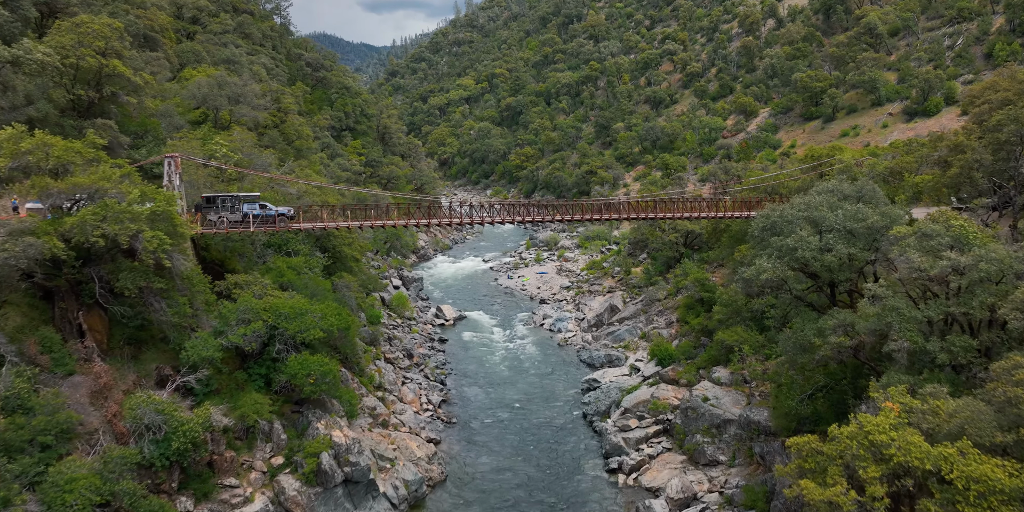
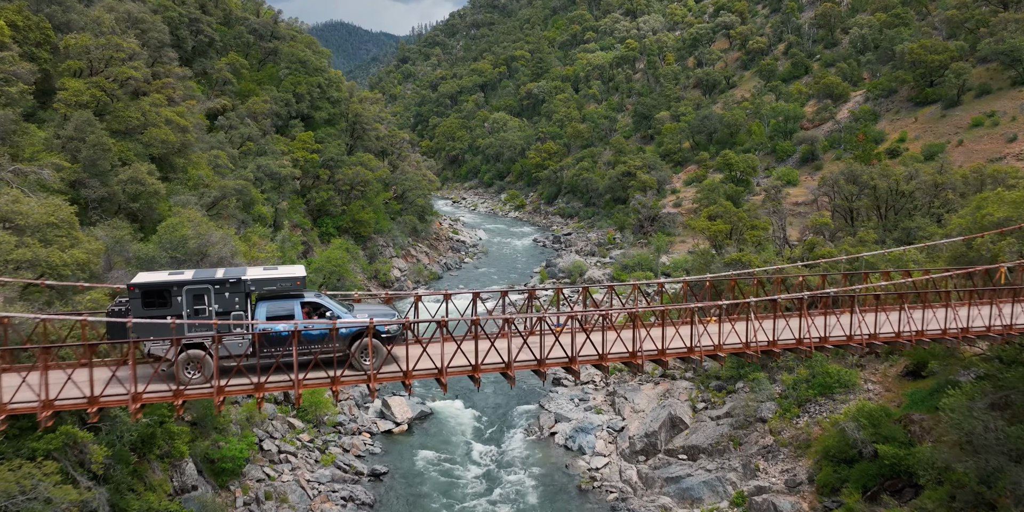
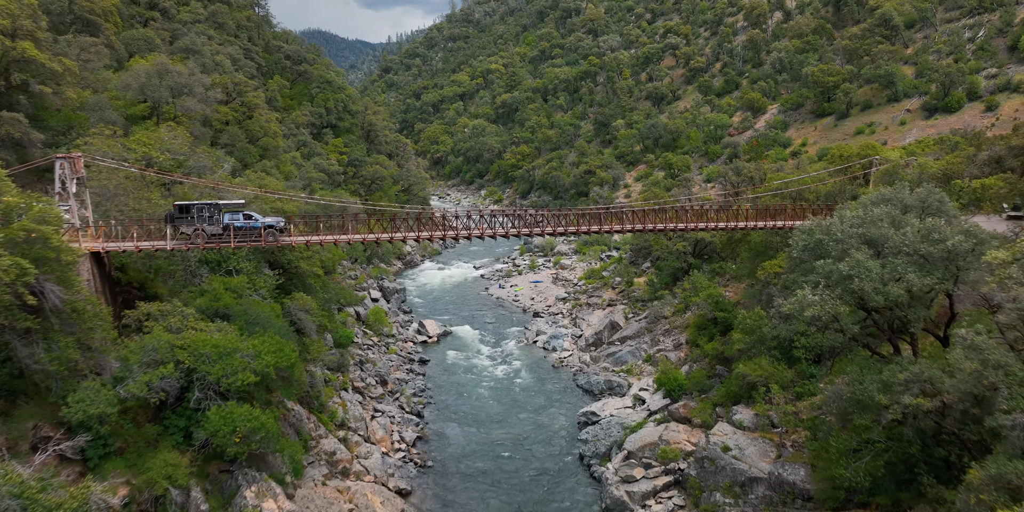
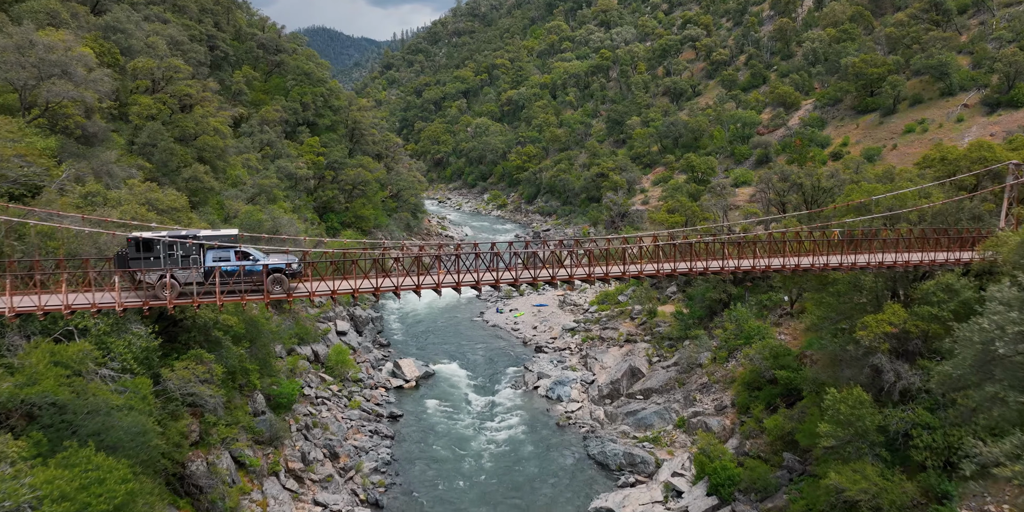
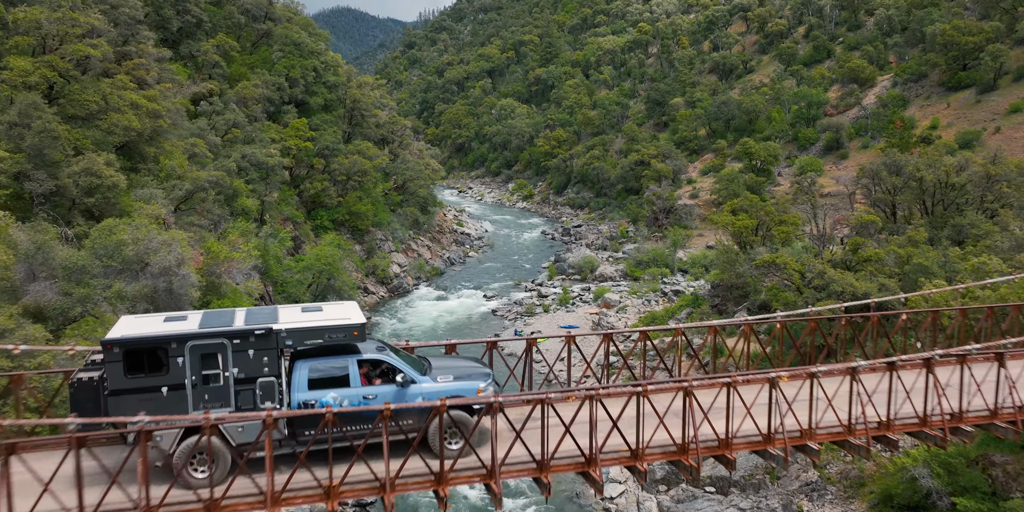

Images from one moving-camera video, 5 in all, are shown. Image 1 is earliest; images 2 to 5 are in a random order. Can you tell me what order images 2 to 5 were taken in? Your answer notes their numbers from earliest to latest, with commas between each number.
3, 4, 2, 5
